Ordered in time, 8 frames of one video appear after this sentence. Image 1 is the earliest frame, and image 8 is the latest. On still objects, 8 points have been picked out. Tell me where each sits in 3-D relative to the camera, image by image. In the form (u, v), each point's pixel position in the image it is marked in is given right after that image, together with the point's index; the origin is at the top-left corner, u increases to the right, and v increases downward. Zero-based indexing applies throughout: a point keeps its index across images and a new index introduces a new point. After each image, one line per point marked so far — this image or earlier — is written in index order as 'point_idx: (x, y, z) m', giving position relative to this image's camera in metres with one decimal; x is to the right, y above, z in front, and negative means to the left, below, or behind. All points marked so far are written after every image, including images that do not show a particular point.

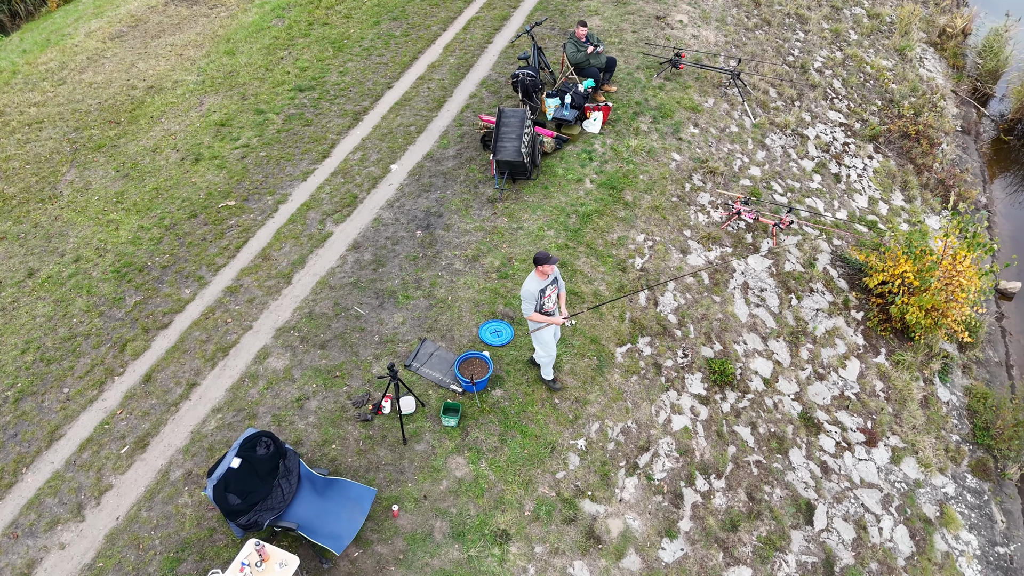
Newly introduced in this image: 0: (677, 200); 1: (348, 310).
0: (+2.3, +1.2, +10.2) m
1: (-1.9, -0.2, +8.4) m
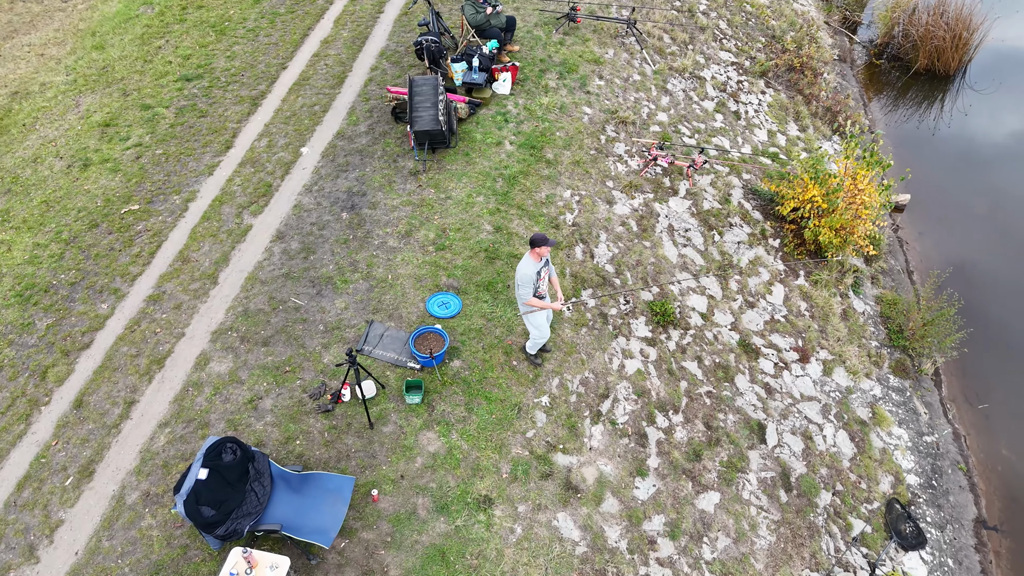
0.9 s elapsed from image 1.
0: (+1.2, +1.9, +10.4) m
1: (-2.5, -0.1, +8.1) m
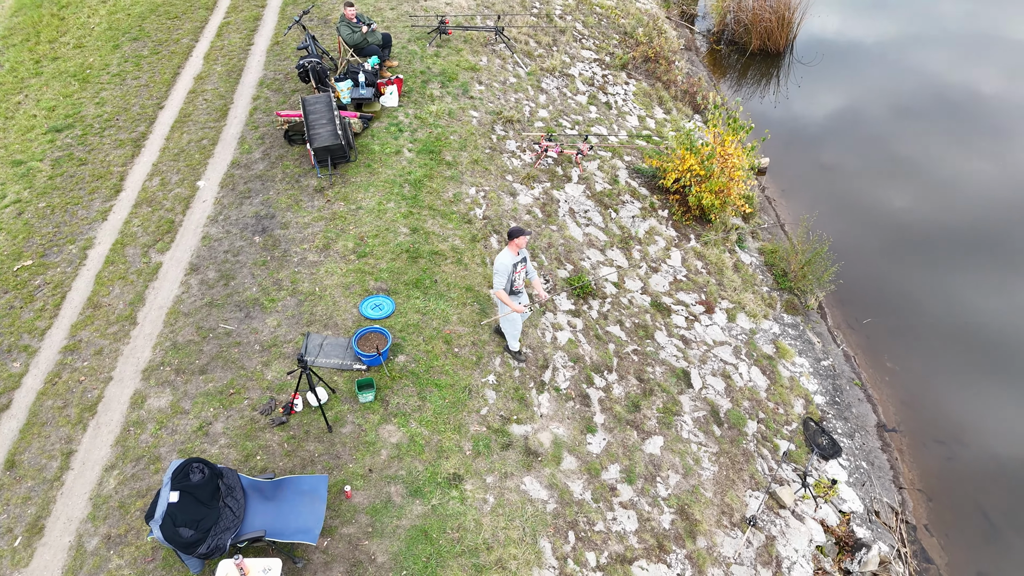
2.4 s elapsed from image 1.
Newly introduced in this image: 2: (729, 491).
0: (-0.3, +2.0, +10.9) m
1: (-3.2, -0.4, +8.0) m
2: (+2.3, -2.2, +7.8) m
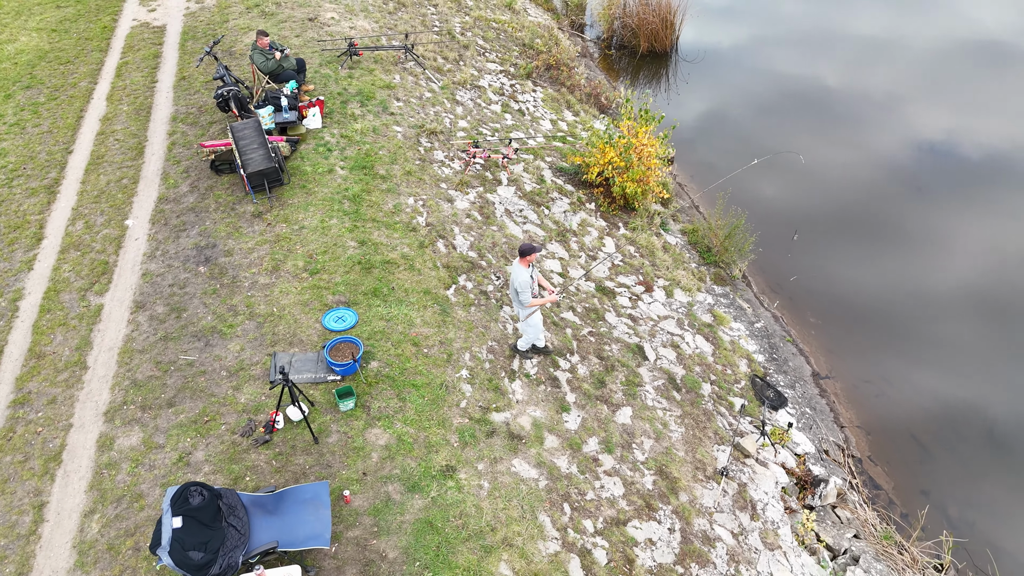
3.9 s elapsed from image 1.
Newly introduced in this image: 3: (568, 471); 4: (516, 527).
0: (-1.4, +1.9, +11.2) m
1: (-3.6, -0.8, +7.8) m
2: (+2.1, -1.8, +8.3) m
3: (+0.6, -1.8, +7.4) m
4: (0.0, -2.2, +6.7) m
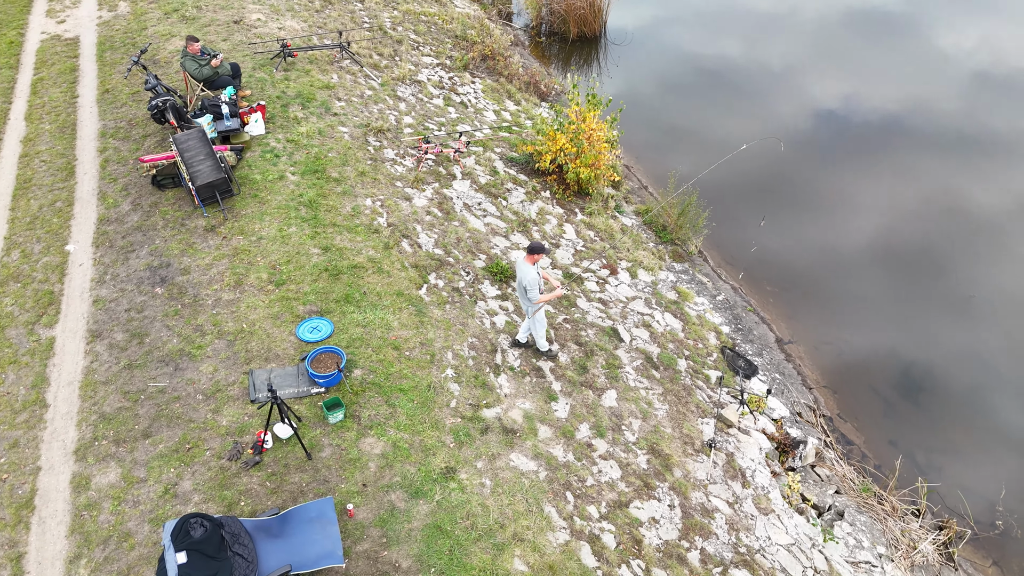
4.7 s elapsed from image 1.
0: (-2.1, +1.9, +10.9) m
1: (-3.7, -1.0, +7.4) m
2: (+2.0, -1.6, +8.5) m
3: (+0.5, -1.7, +7.4) m
4: (+0.1, -2.1, +6.6) m
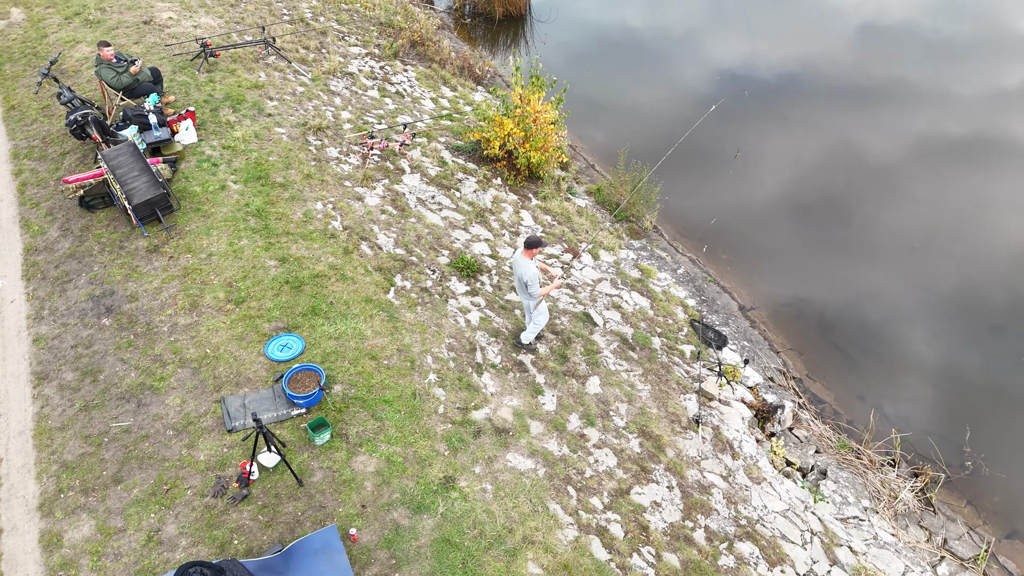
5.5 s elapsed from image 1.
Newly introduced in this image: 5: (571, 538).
0: (-2.8, +1.8, +10.4) m
1: (-3.8, -1.3, +6.9) m
2: (+1.8, -1.3, +8.5) m
3: (+0.5, -1.6, +7.3) m
4: (+0.2, -2.1, +6.5) m
5: (+0.5, -2.2, +6.5) m
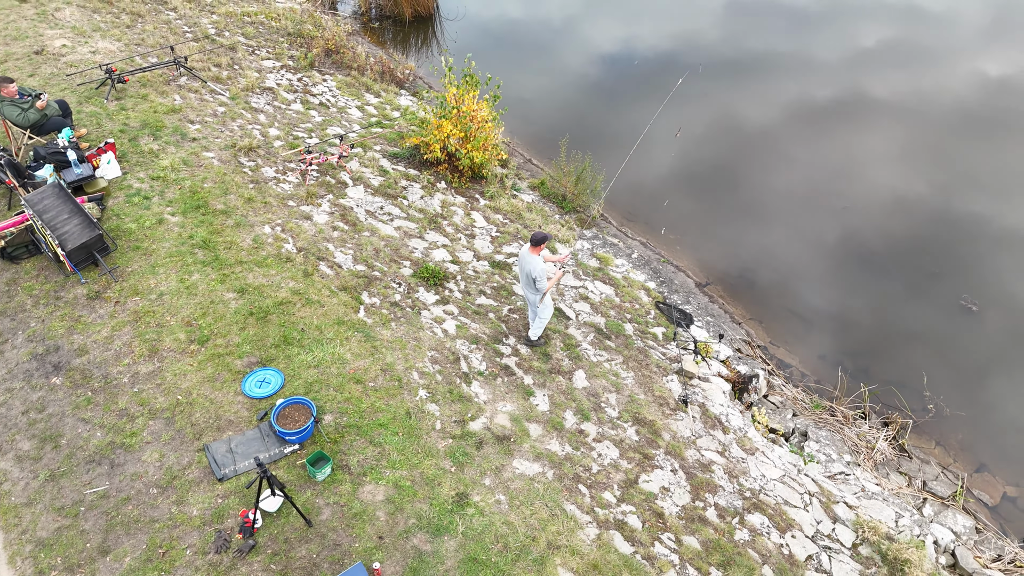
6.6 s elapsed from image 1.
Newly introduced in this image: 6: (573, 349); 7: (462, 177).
0: (-3.4, +1.4, +9.9) m
1: (-3.7, -1.8, +6.3) m
2: (+1.6, -1.1, +8.5) m
3: (+0.5, -1.6, +7.2) m
4: (+0.4, -2.1, +6.4) m
5: (+0.7, -2.2, +6.4) m
6: (+0.7, -0.7, +8.7) m
7: (-0.8, +1.8, +11.7) m
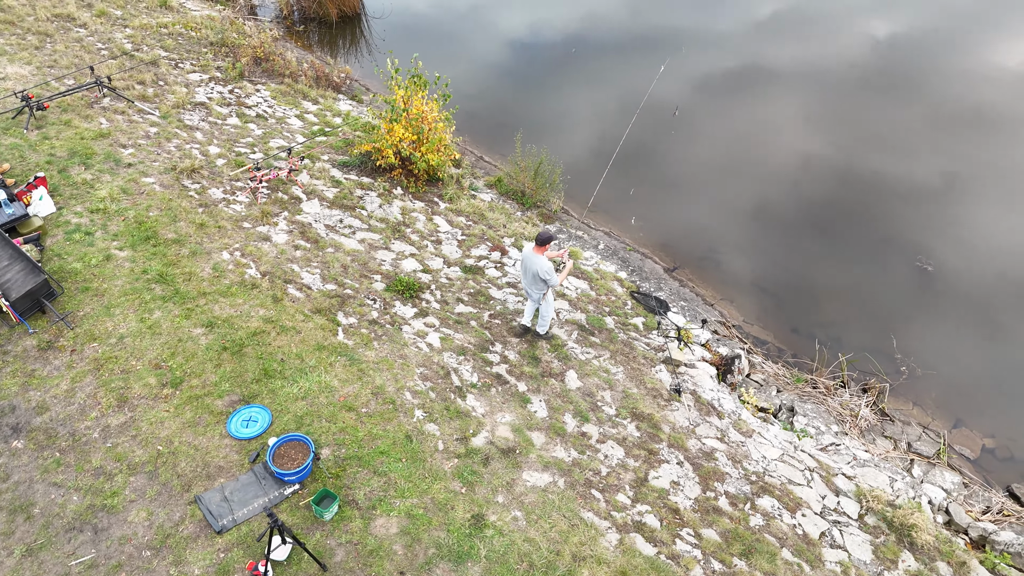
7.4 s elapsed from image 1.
0: (-3.9, +1.0, +9.3) m
1: (-3.5, -2.2, +5.8) m
2: (+1.5, -1.0, +8.5) m
3: (+0.6, -1.6, +7.1) m
4: (+0.5, -2.1, +6.2) m
5: (+0.9, -2.2, +6.3) m
6: (+0.5, -0.7, +8.5) m
7: (-1.5, +1.6, +11.3) m
